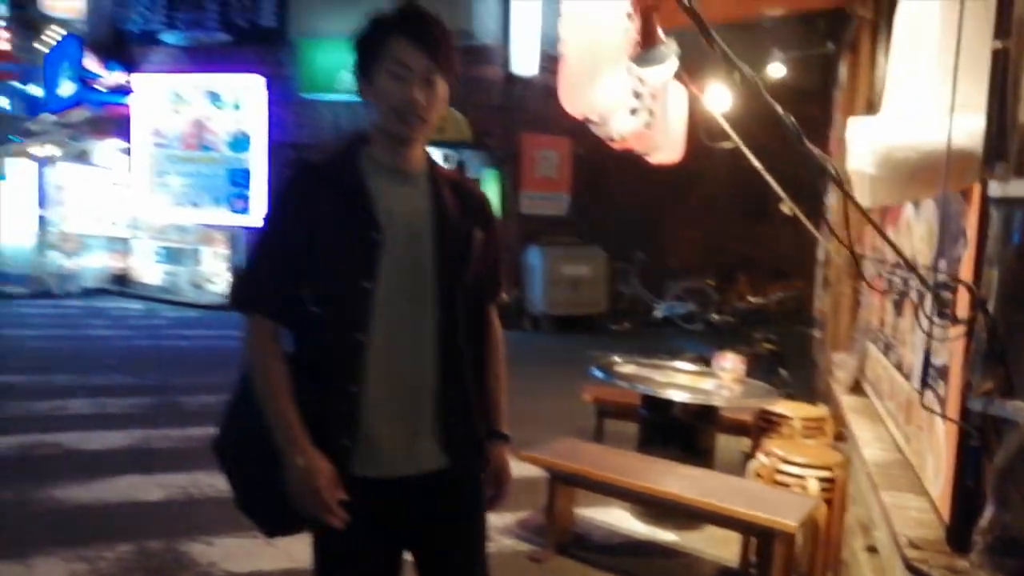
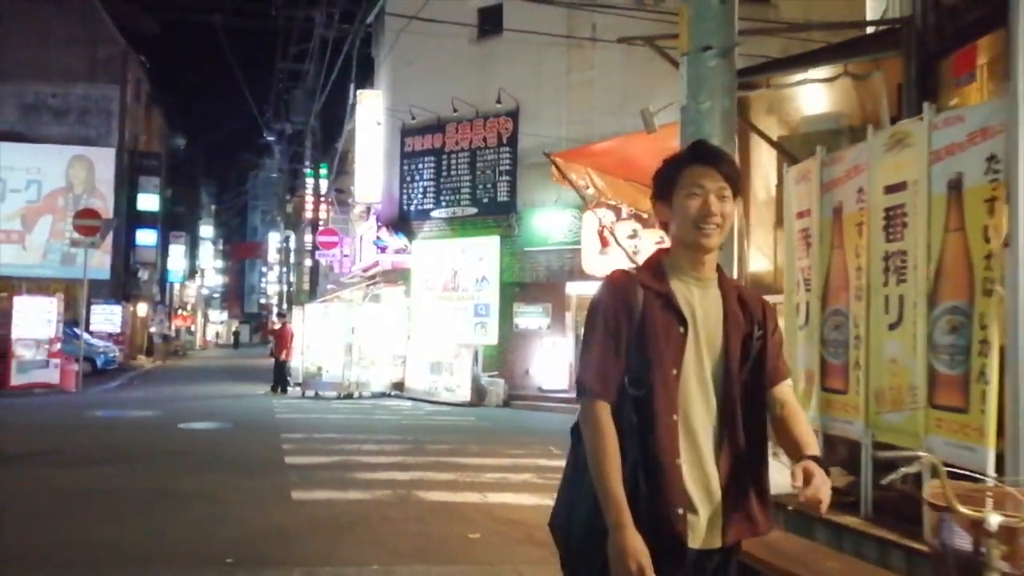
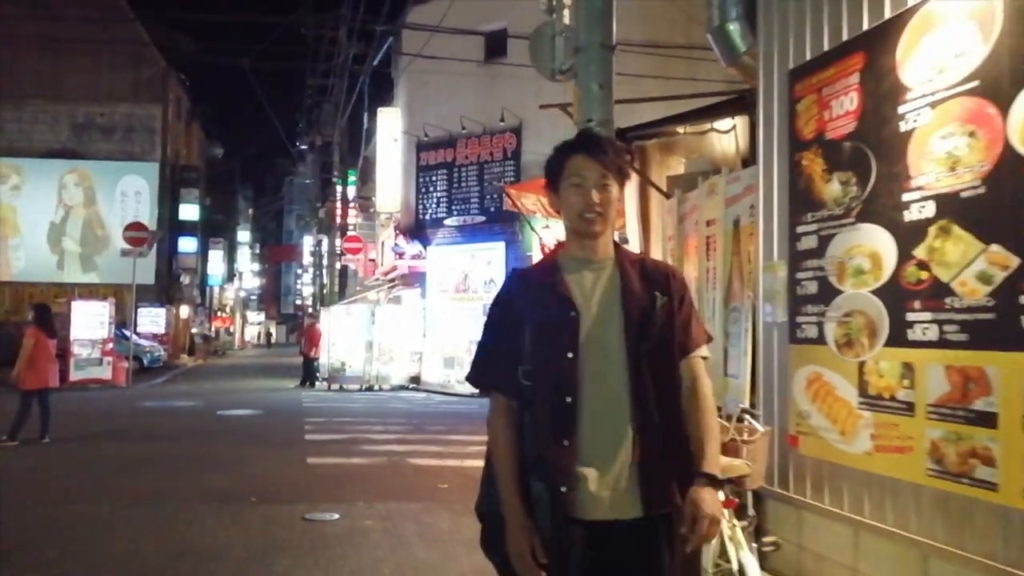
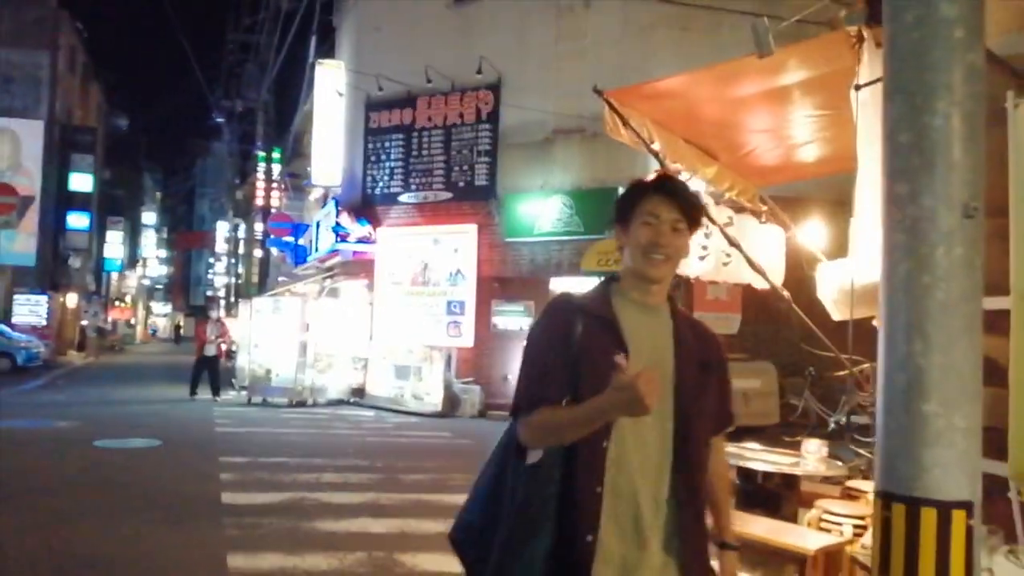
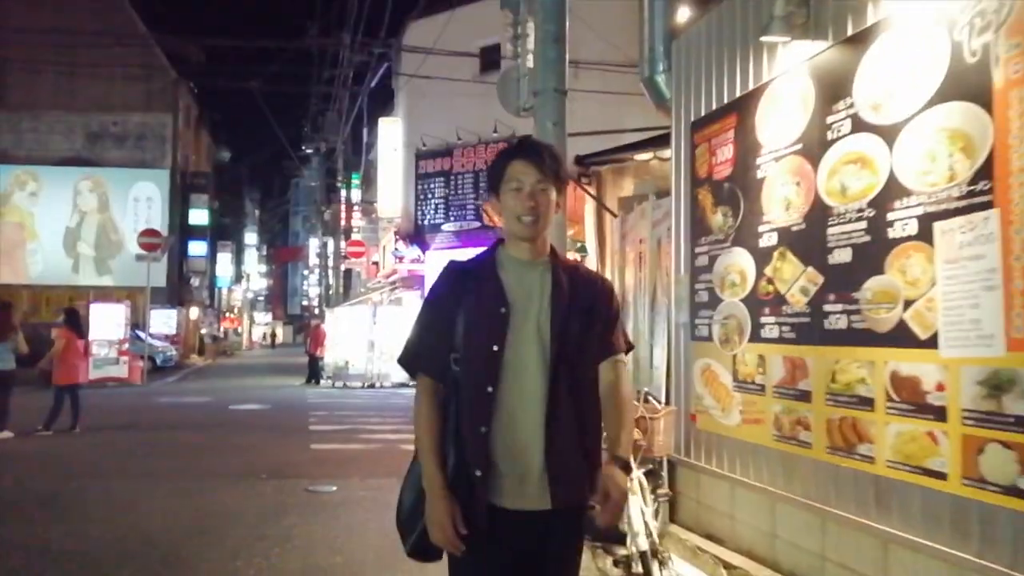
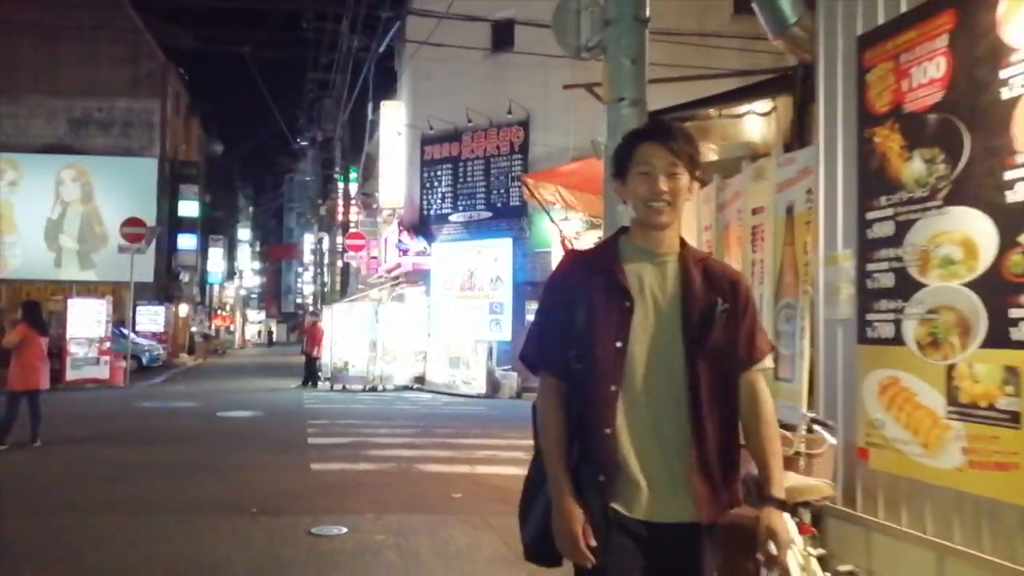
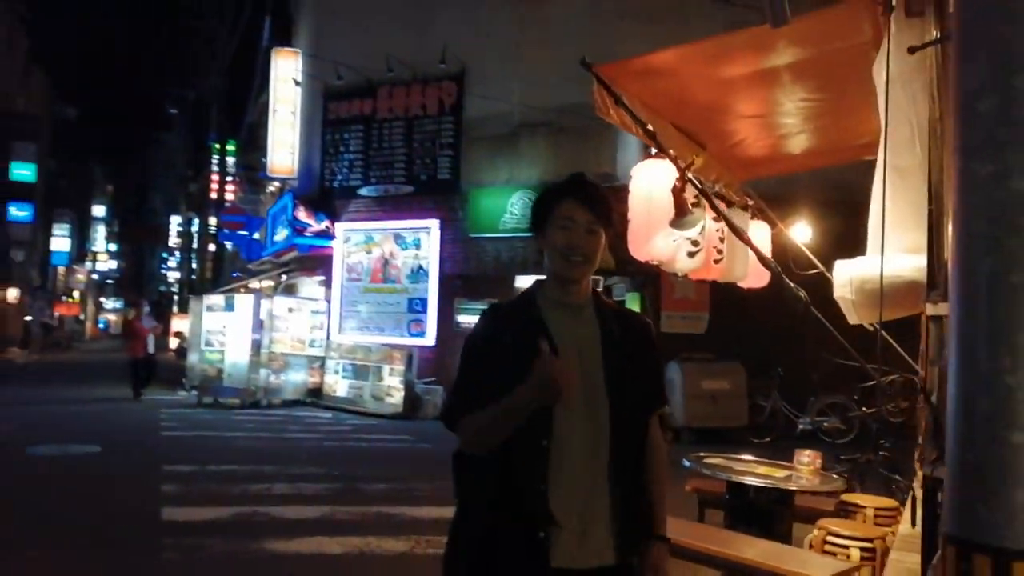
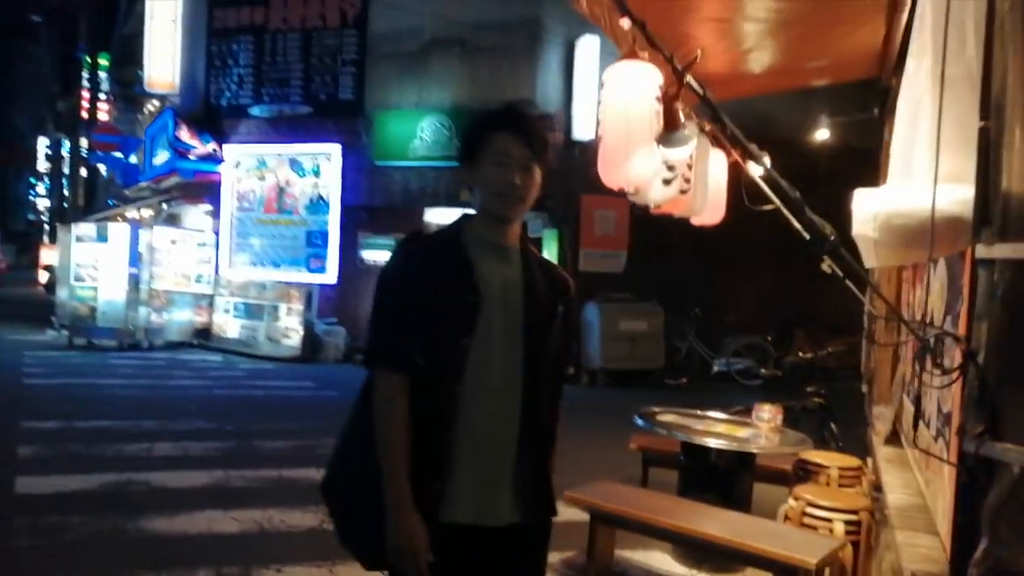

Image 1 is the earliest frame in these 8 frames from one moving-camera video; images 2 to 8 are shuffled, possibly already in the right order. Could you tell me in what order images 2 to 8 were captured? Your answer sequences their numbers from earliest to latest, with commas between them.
8, 7, 4, 2, 6, 3, 5
